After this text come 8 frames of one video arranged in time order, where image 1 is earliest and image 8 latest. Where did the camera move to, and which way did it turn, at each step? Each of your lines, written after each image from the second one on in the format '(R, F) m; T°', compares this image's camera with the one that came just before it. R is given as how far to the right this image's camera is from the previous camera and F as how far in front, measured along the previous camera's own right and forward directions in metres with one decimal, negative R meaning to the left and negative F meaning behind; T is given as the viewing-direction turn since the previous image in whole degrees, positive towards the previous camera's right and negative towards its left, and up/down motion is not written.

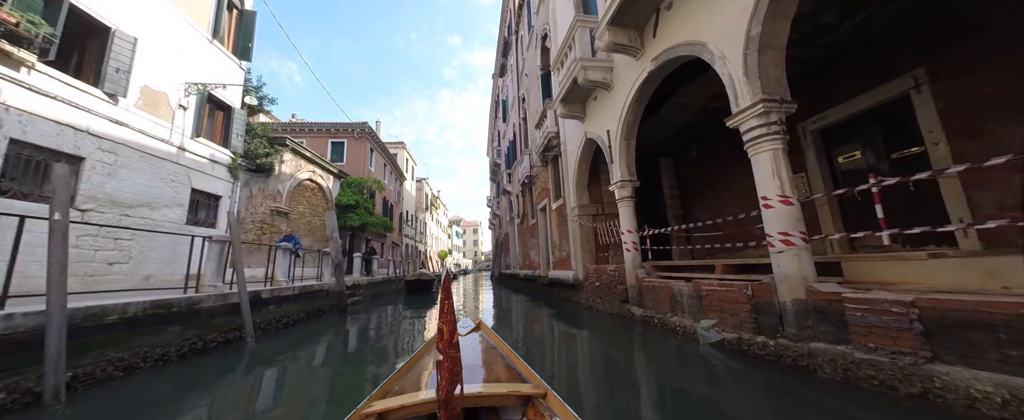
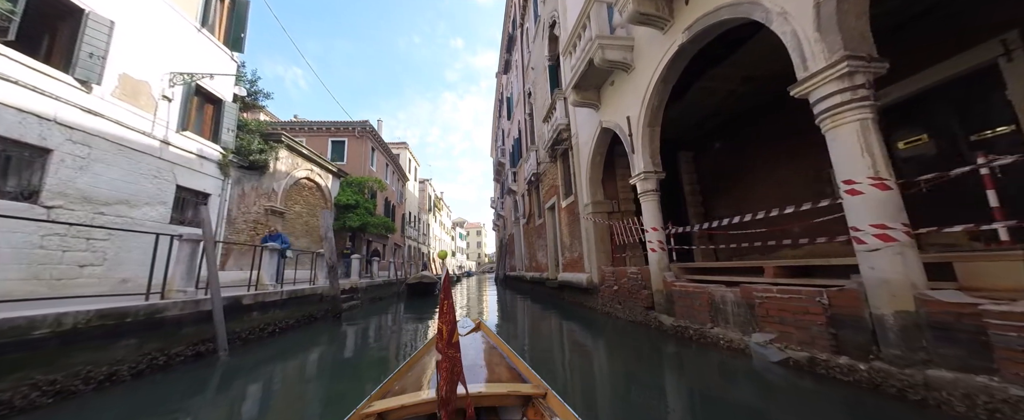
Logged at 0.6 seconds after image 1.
(-0.1, +0.7) m; -1°
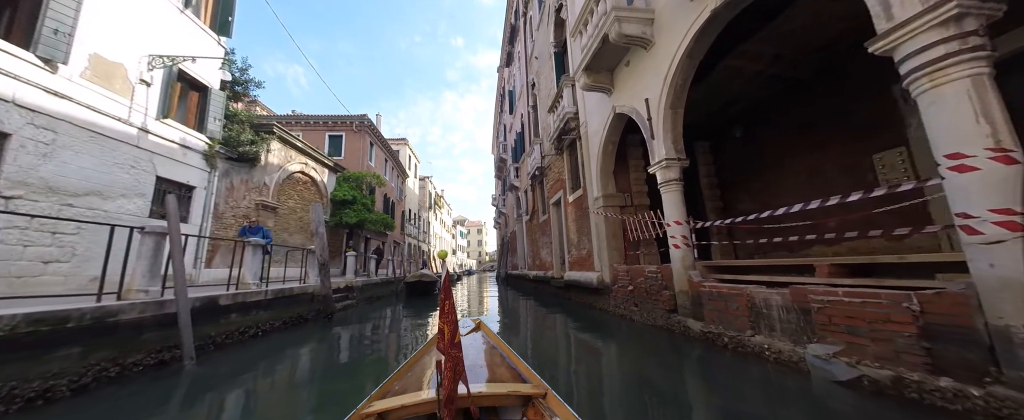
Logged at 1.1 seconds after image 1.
(-0.1, +0.6) m; 0°
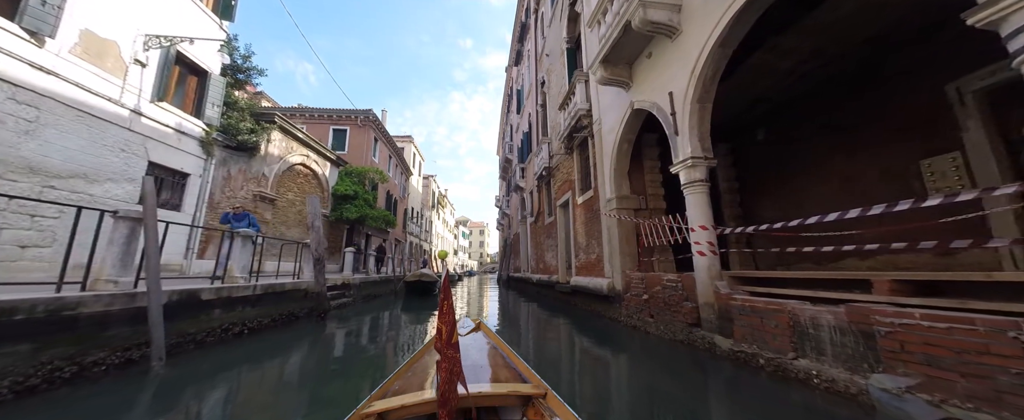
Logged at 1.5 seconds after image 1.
(-0.1, +0.4) m; -1°
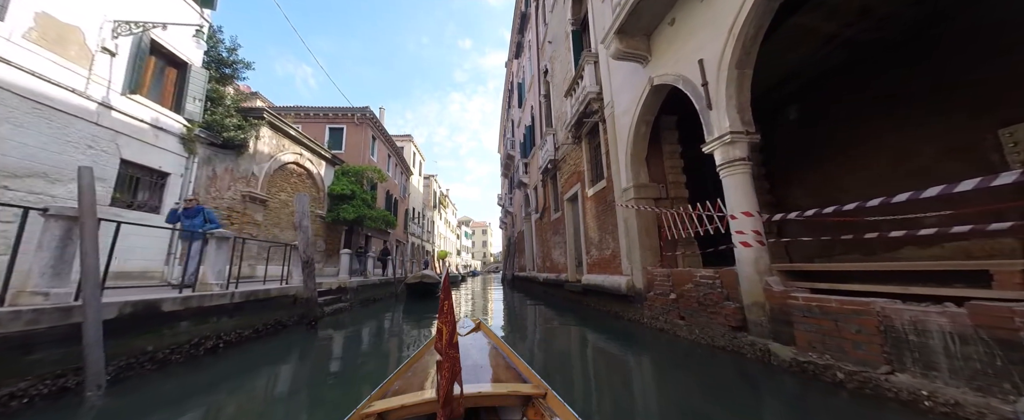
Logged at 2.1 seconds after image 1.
(-0.1, +0.6) m; 0°
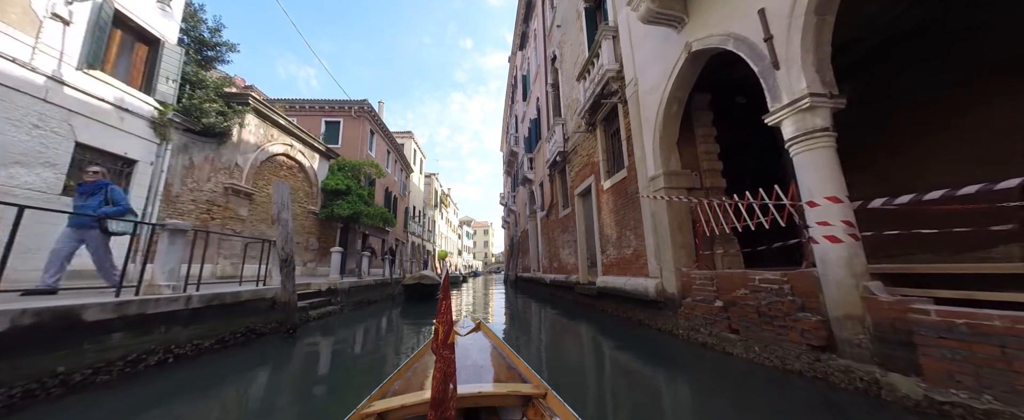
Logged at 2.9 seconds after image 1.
(-0.1, +0.8) m; 0°
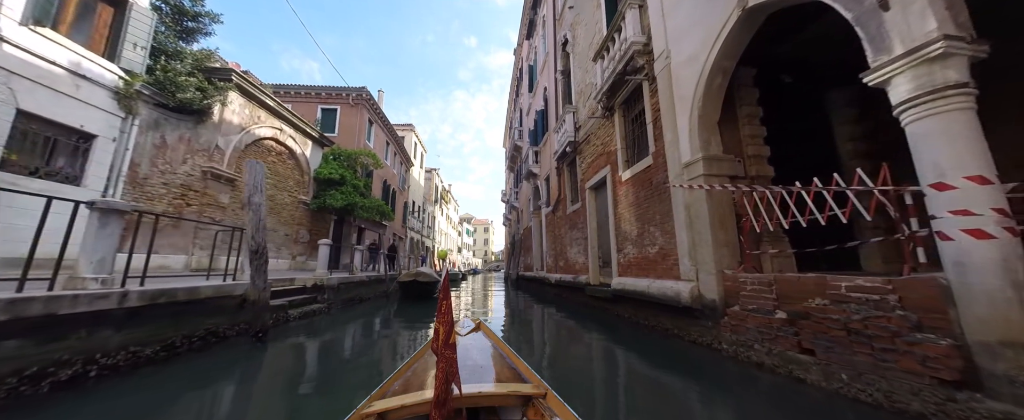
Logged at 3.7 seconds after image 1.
(-0.1, +0.8) m; 0°
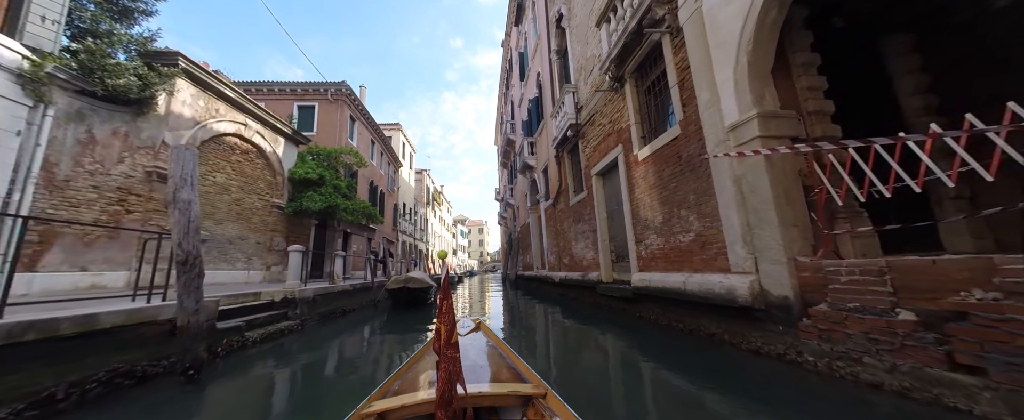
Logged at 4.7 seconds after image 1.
(-0.1, +1.0) m; +1°
